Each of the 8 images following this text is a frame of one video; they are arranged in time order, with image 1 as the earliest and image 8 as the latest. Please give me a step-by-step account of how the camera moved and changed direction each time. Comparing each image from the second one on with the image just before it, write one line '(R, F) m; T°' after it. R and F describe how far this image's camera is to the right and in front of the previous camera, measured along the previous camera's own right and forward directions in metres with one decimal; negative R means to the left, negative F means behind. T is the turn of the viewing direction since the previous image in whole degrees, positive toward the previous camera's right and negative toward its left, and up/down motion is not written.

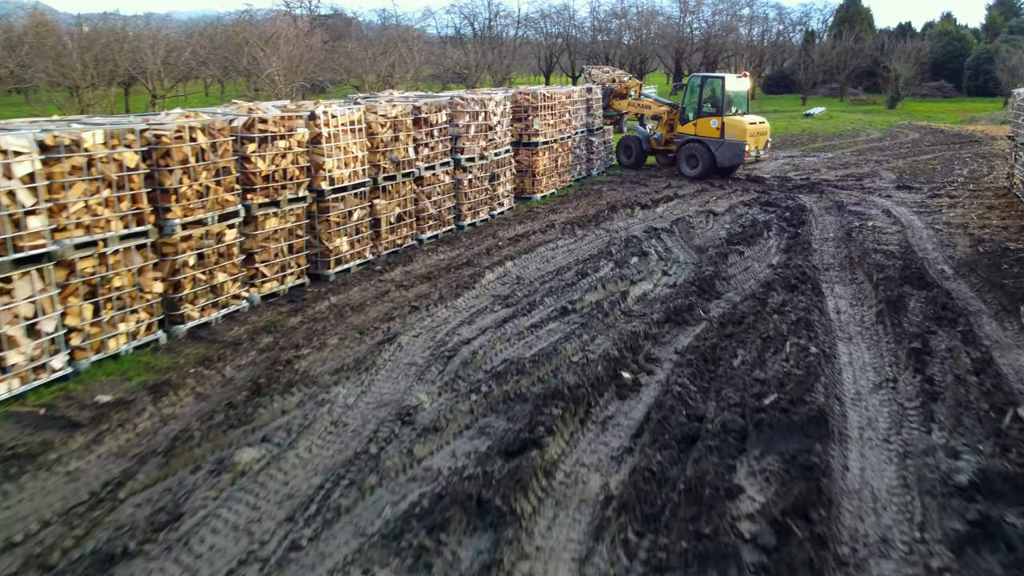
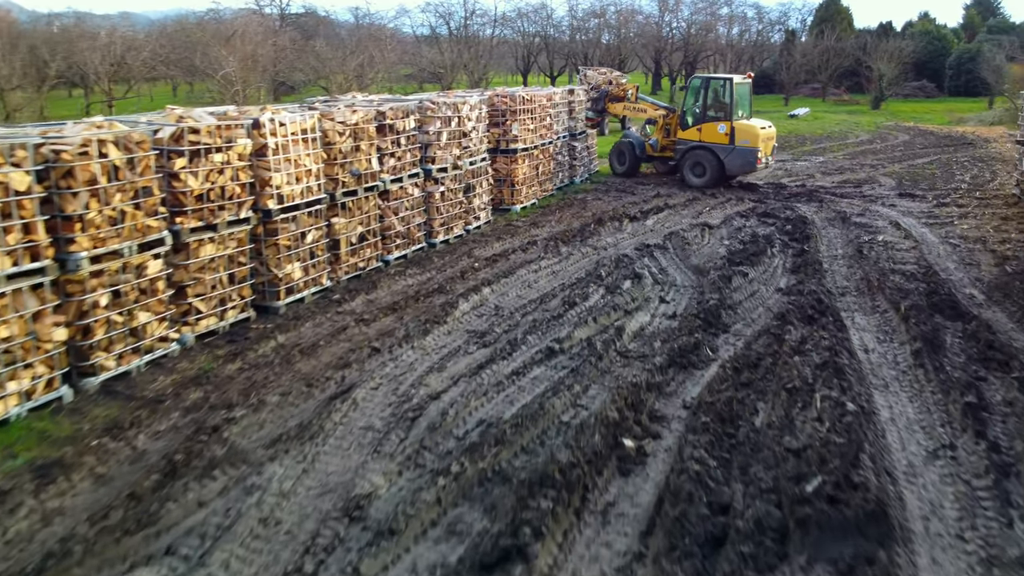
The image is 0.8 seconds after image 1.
(0.0, +1.1) m; +2°
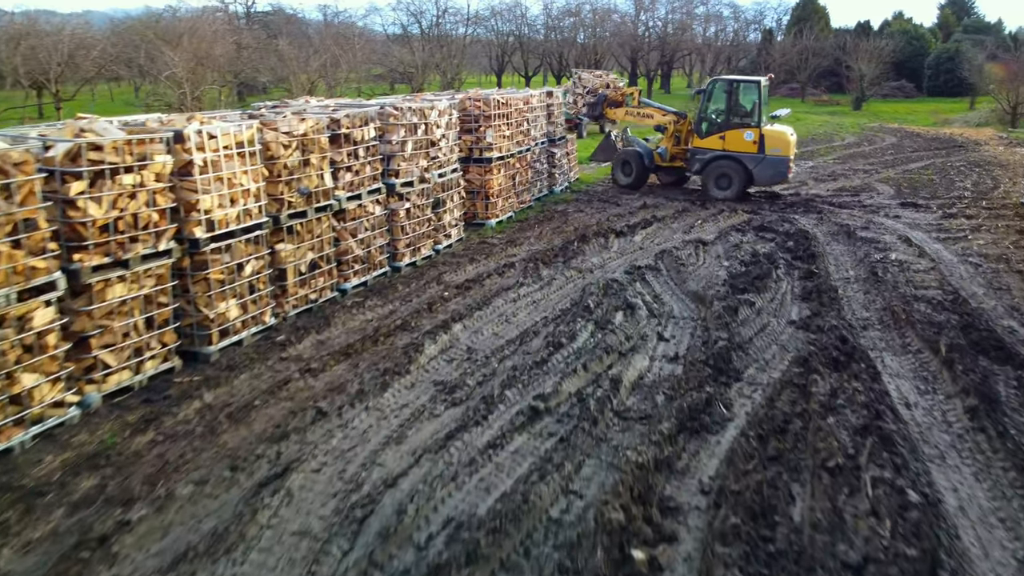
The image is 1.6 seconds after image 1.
(0.0, +1.1) m; +2°
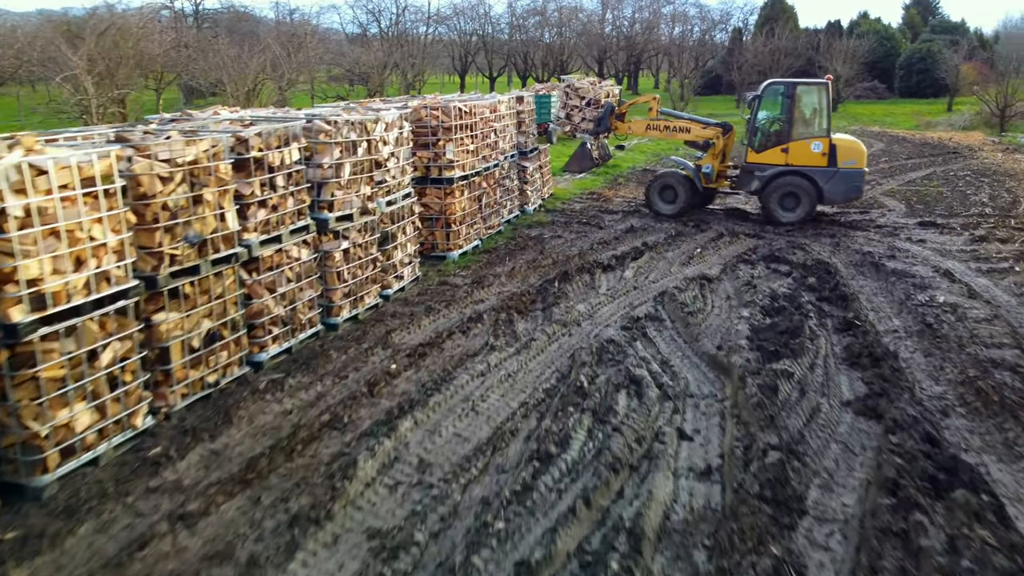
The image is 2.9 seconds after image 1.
(0.0, +1.9) m; +2°
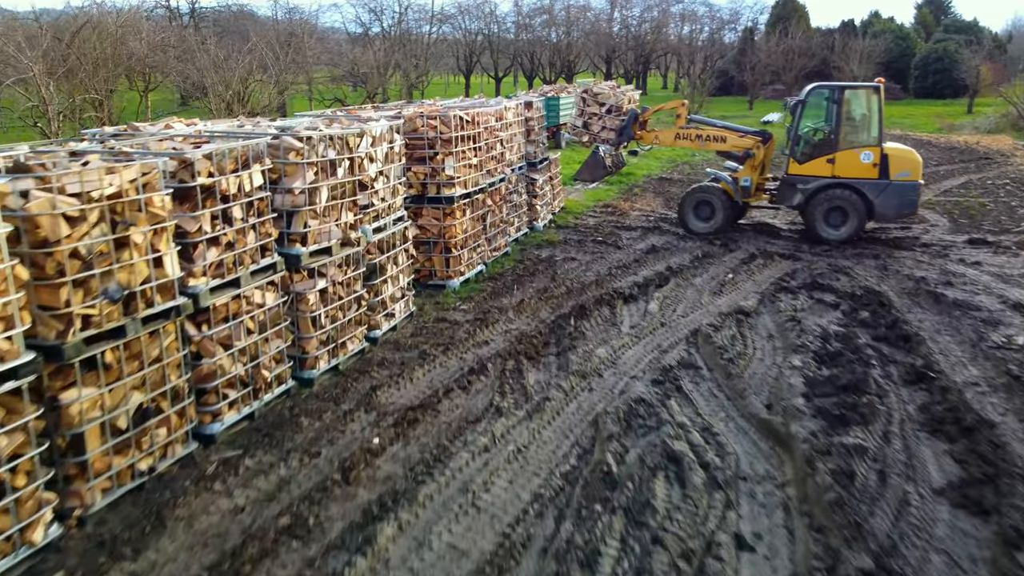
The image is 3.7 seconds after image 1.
(0.0, +1.2) m; 0°
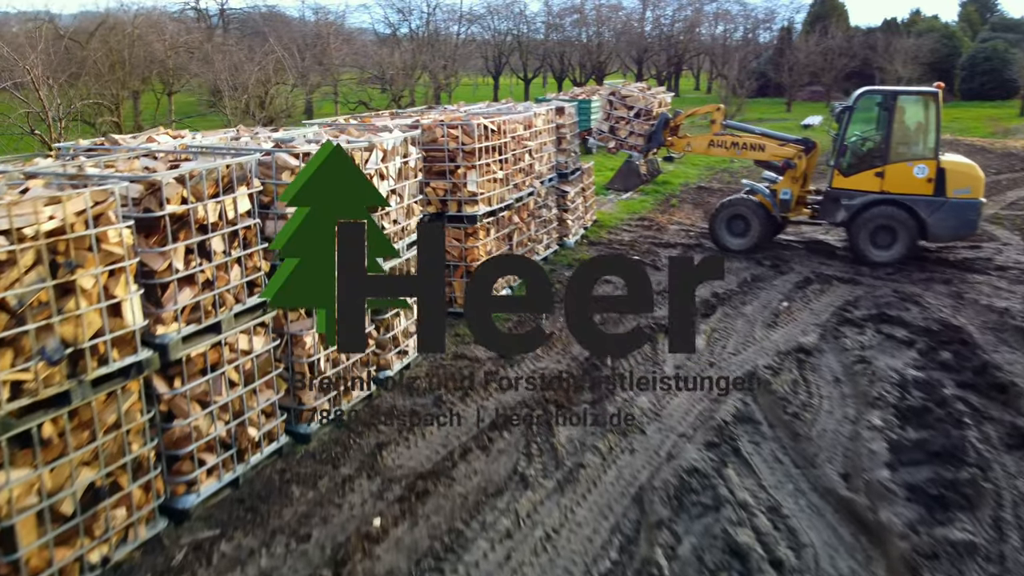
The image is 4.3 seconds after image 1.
(0.0, +0.9) m; -2°
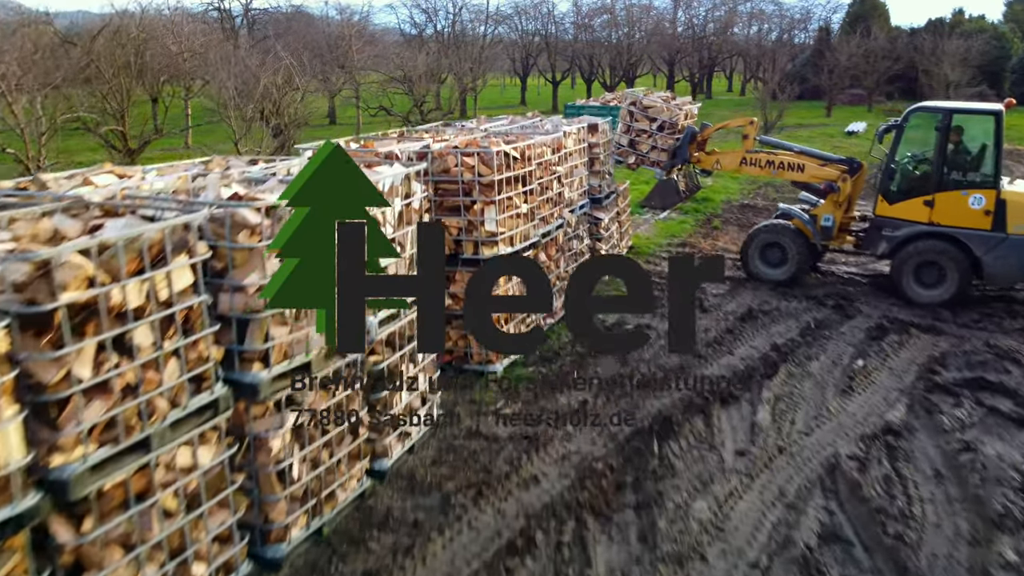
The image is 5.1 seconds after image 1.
(0.0, +1.2) m; -2°
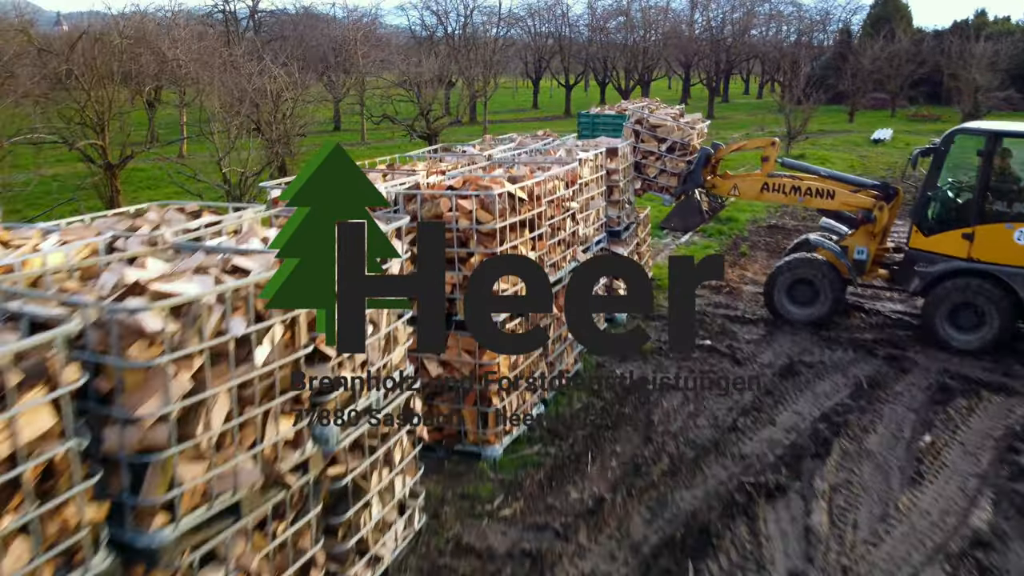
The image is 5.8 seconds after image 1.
(+0.1, +1.1) m; -1°
